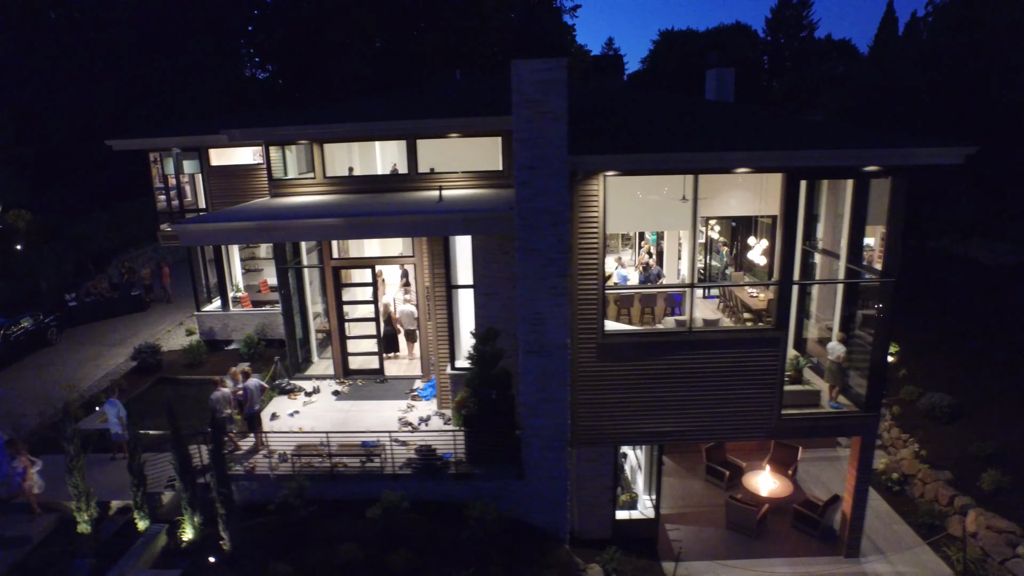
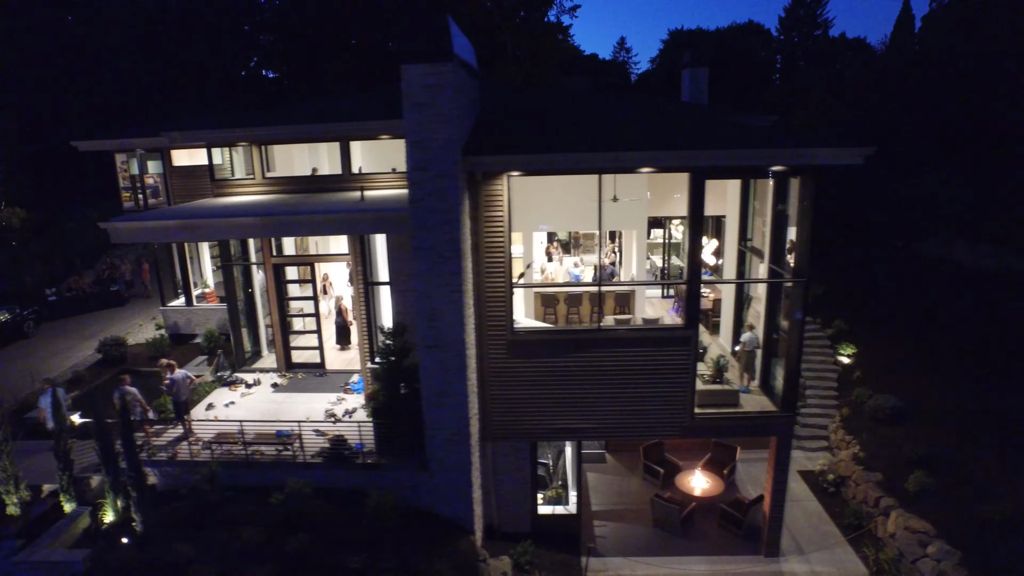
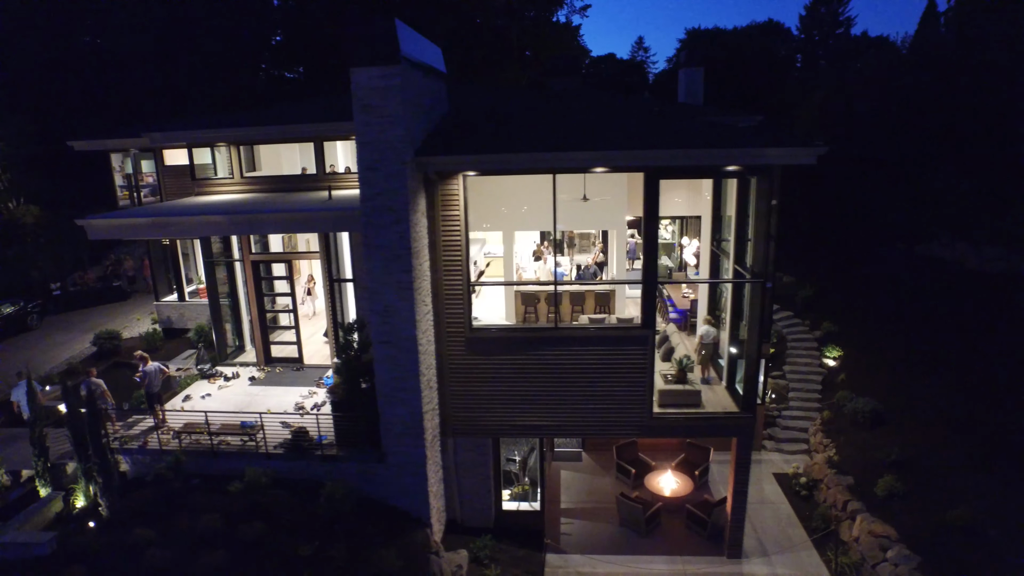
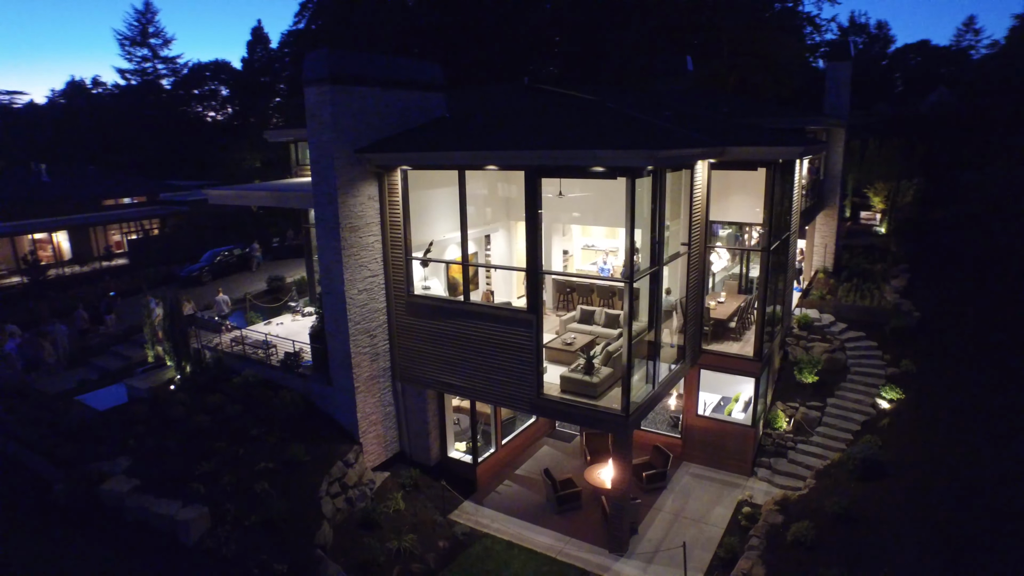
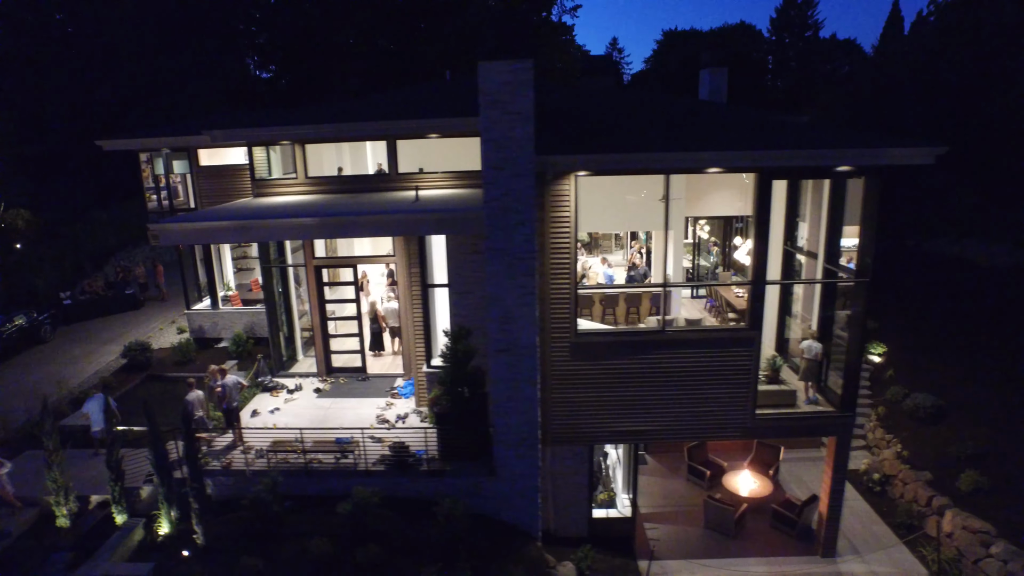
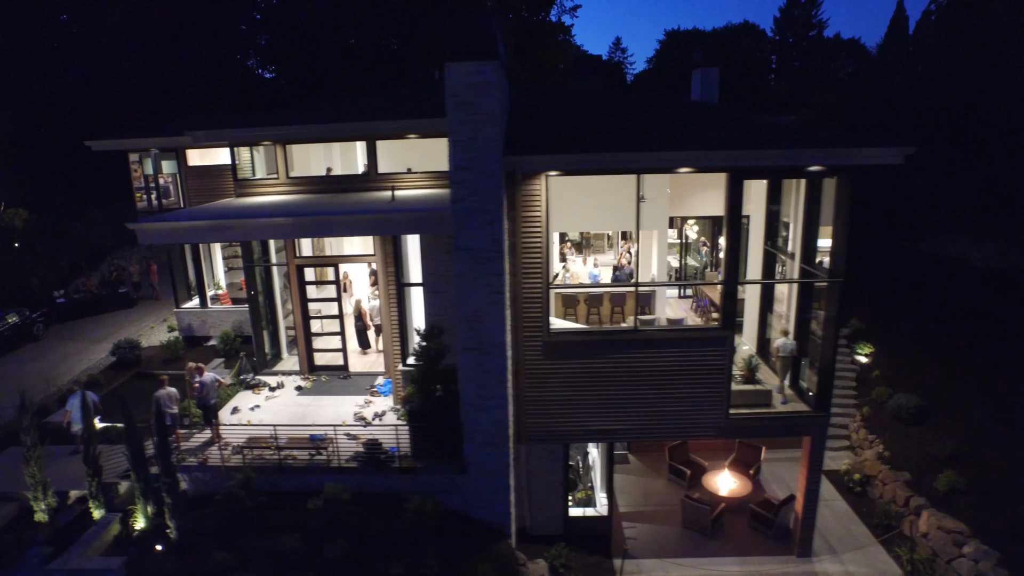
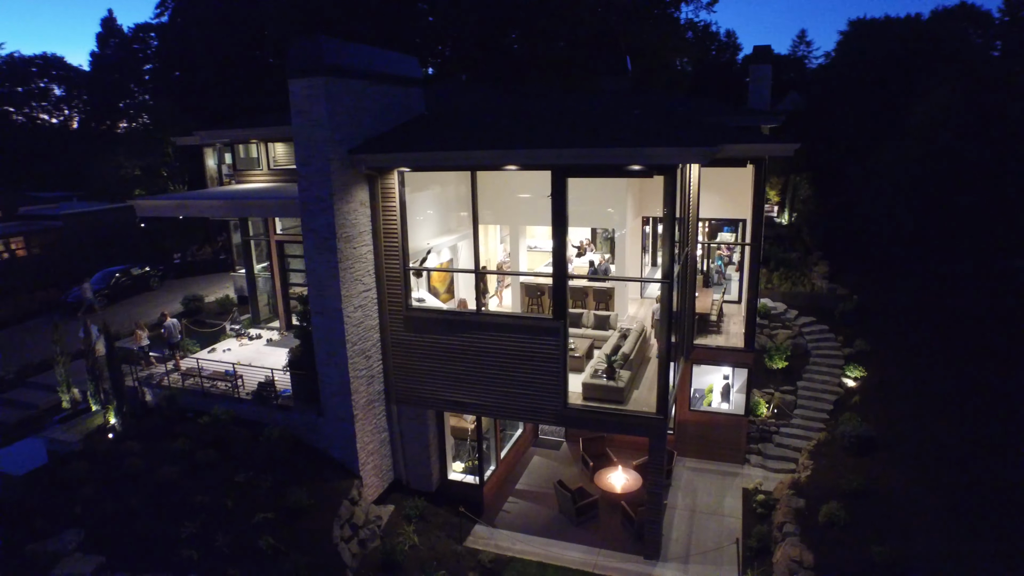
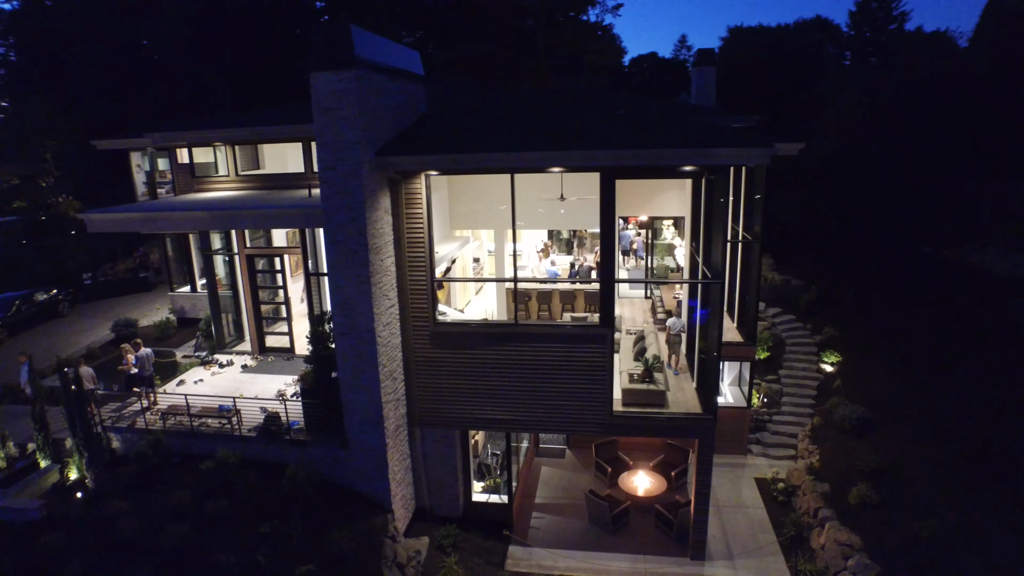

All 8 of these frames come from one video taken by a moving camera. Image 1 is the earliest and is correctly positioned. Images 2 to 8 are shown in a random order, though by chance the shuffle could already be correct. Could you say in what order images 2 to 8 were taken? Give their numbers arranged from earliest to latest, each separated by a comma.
5, 6, 2, 3, 8, 7, 4
